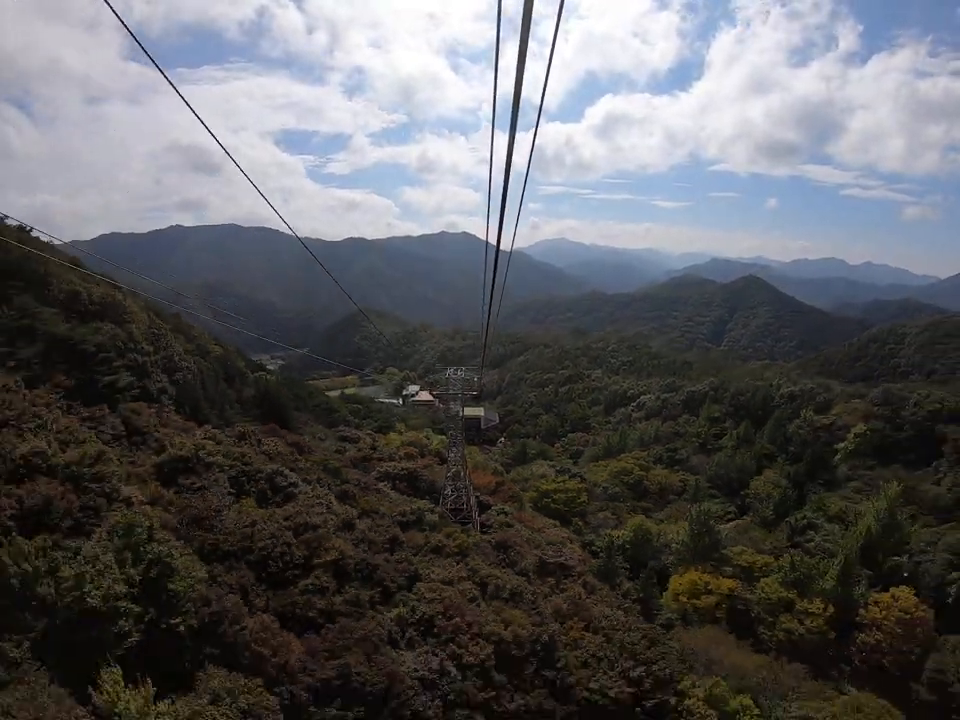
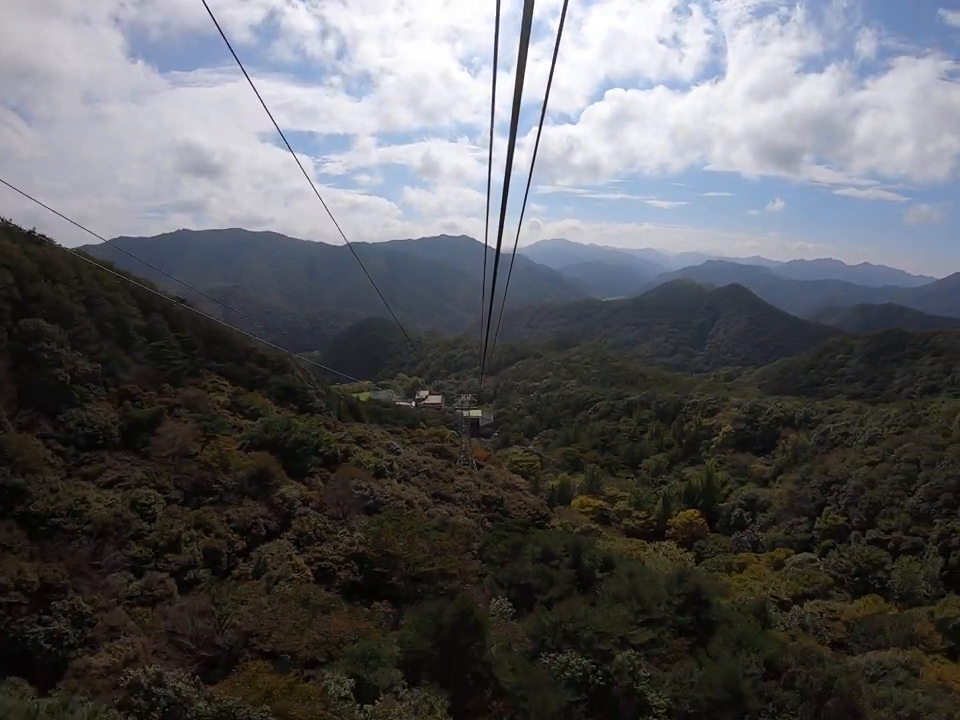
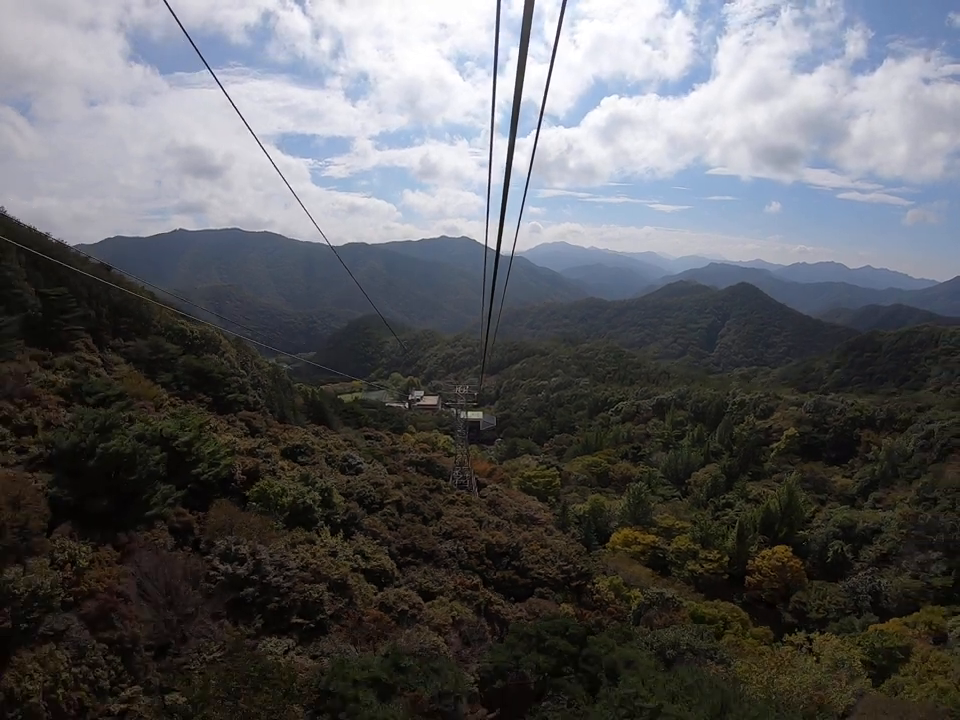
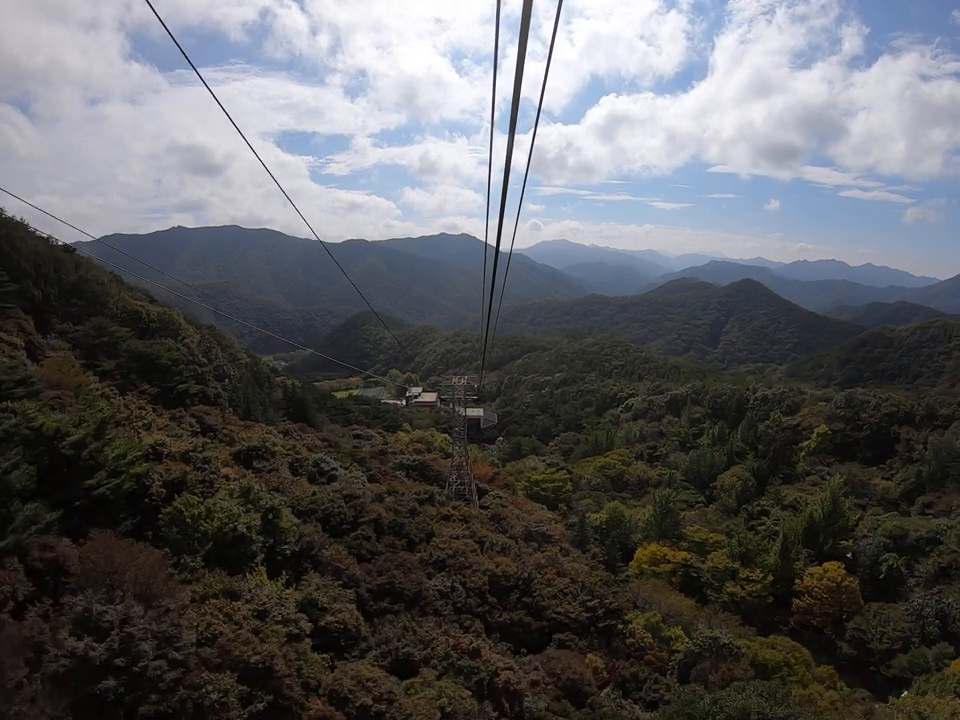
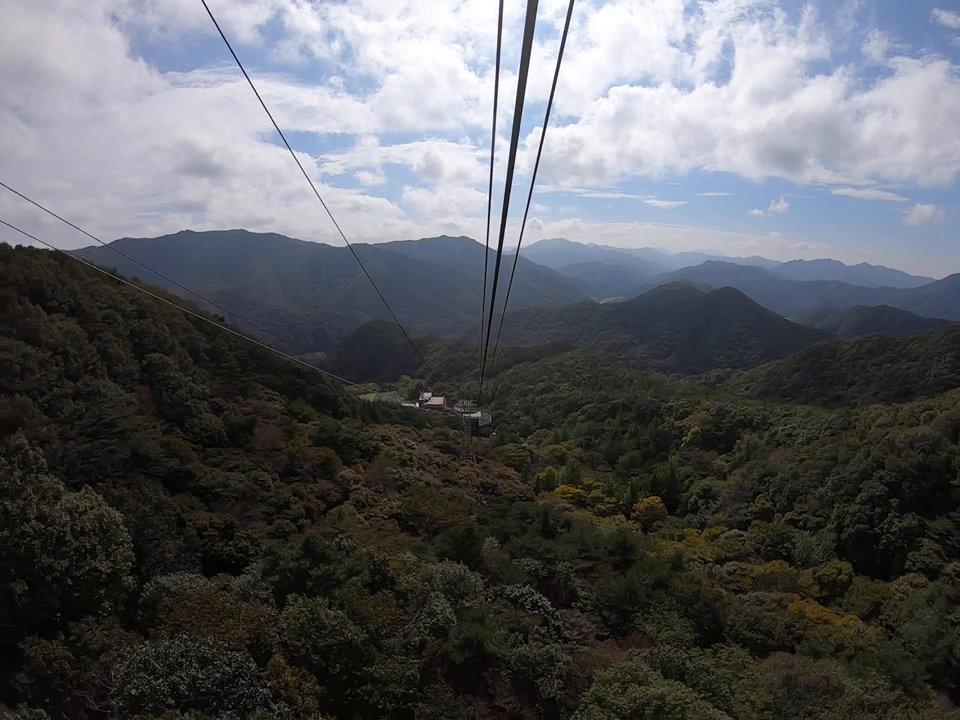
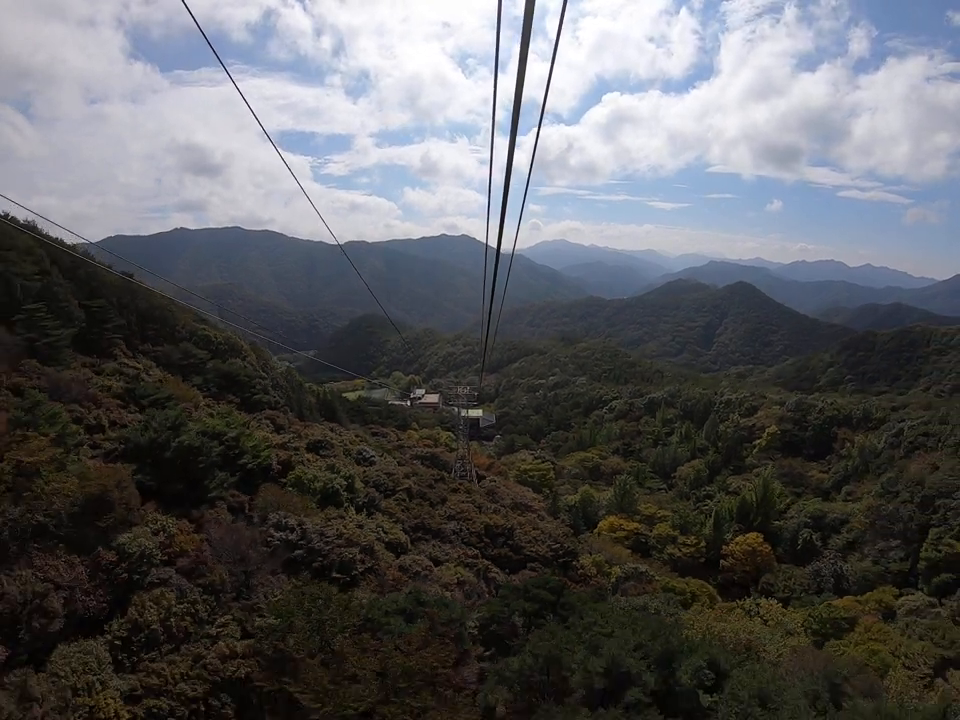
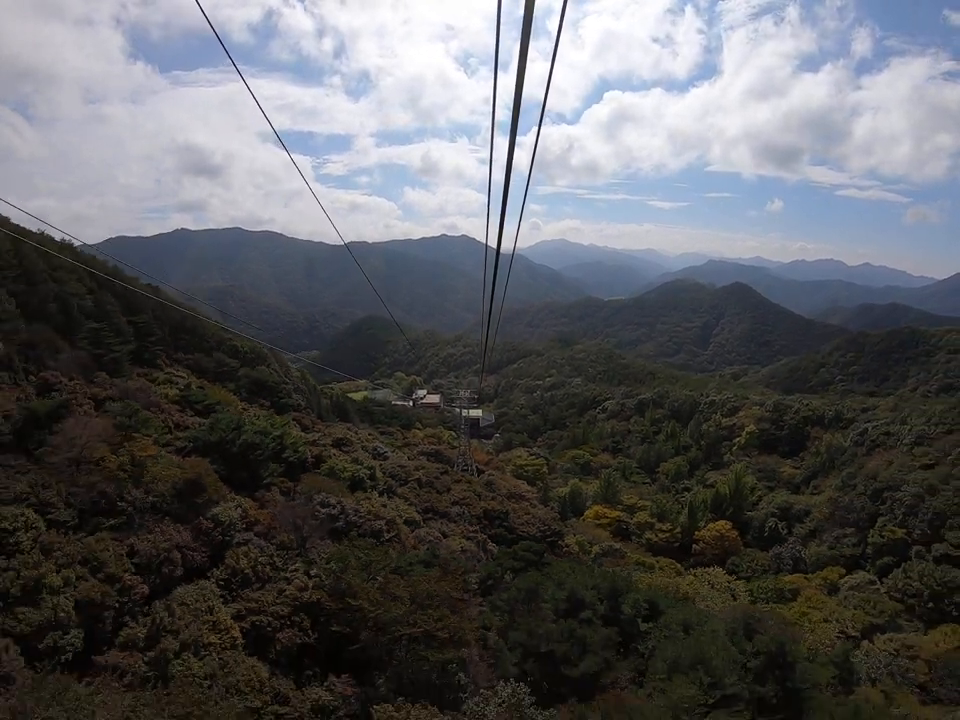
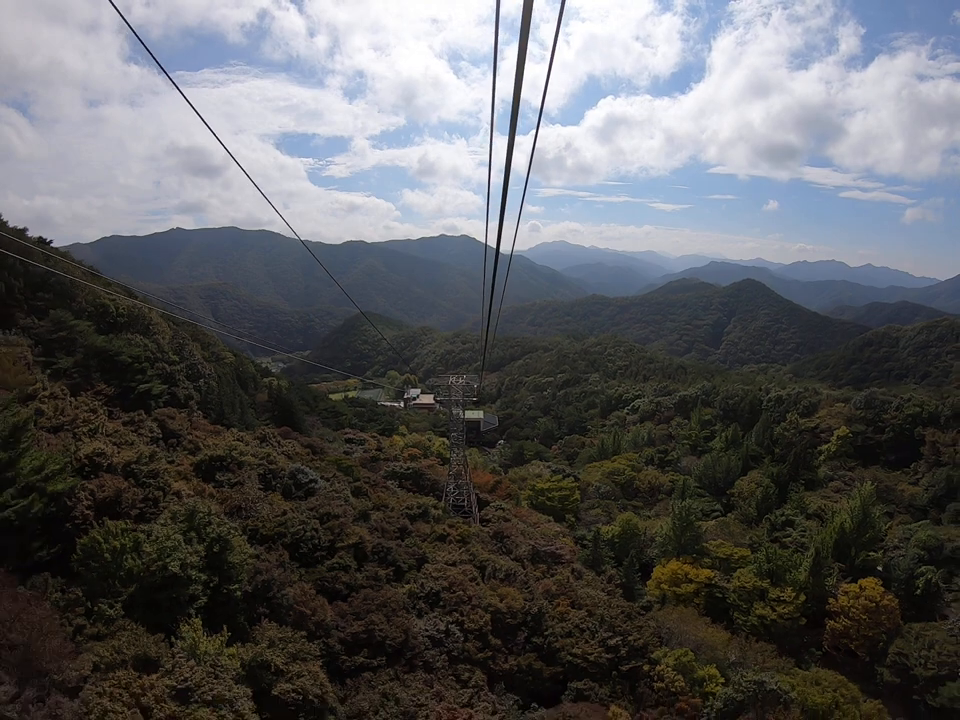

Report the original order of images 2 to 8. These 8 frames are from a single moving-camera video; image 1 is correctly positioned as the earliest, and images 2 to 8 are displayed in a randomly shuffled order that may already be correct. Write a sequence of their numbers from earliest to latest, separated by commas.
8, 4, 3, 6, 7, 2, 5
